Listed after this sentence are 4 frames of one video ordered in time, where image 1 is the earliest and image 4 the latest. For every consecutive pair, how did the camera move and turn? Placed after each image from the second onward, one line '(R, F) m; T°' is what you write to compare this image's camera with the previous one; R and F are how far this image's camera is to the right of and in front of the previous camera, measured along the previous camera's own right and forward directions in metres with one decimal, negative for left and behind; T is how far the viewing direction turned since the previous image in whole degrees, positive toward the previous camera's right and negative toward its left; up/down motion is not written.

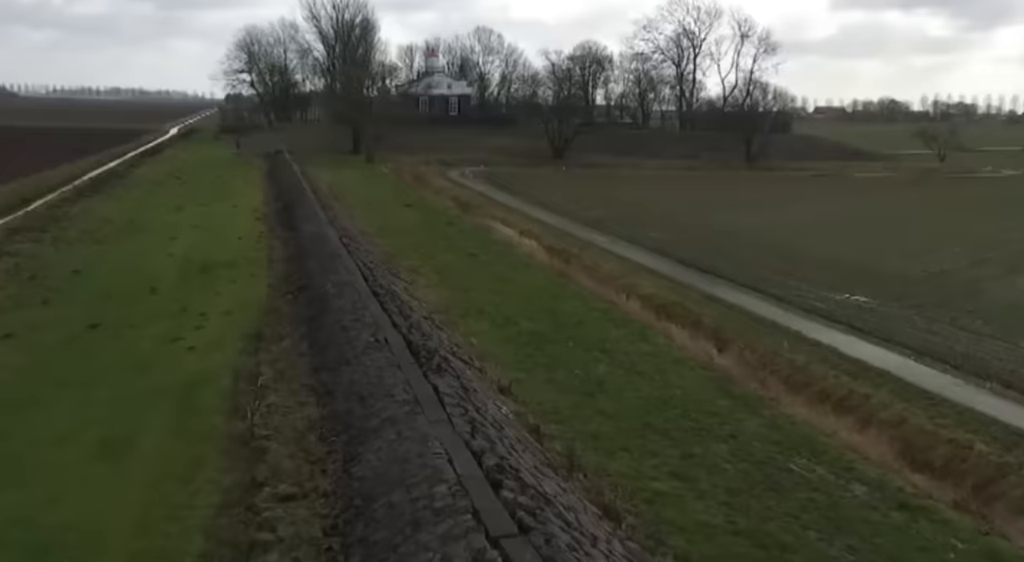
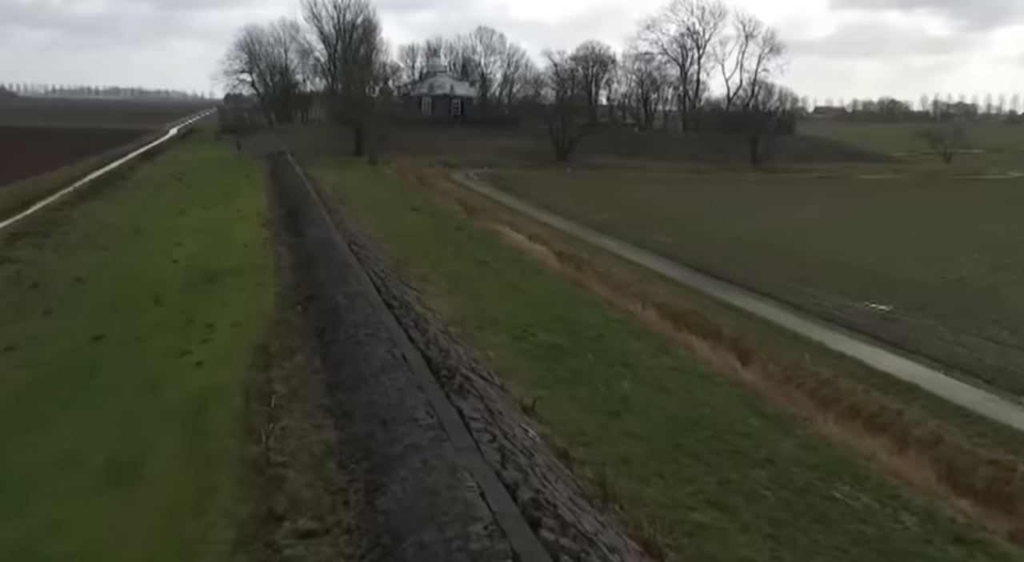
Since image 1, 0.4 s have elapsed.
(-0.3, +0.5) m; 0°
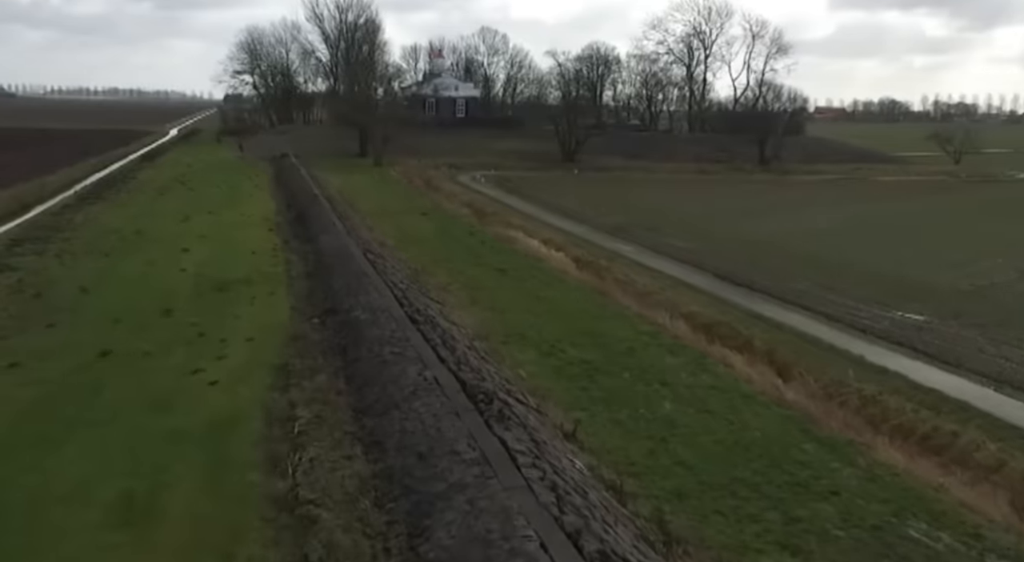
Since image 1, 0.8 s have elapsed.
(-0.5, +0.7) m; 0°
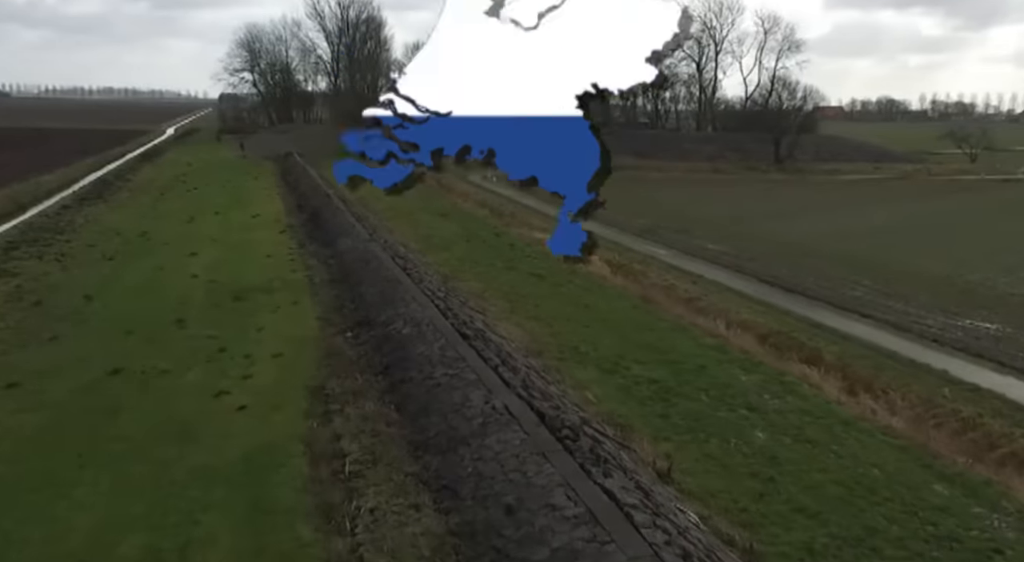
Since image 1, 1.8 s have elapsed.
(-0.9, +1.5) m; 0°
